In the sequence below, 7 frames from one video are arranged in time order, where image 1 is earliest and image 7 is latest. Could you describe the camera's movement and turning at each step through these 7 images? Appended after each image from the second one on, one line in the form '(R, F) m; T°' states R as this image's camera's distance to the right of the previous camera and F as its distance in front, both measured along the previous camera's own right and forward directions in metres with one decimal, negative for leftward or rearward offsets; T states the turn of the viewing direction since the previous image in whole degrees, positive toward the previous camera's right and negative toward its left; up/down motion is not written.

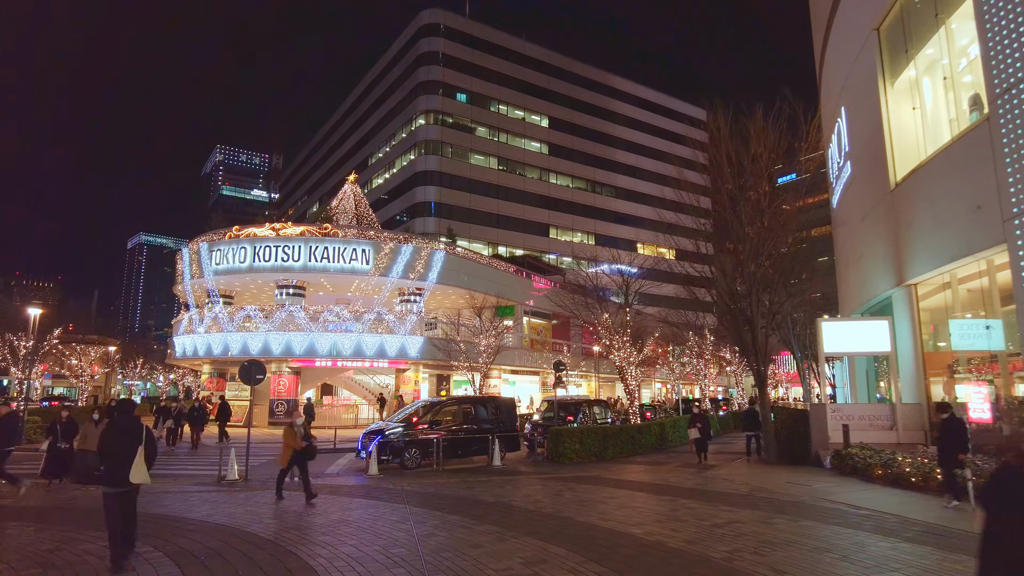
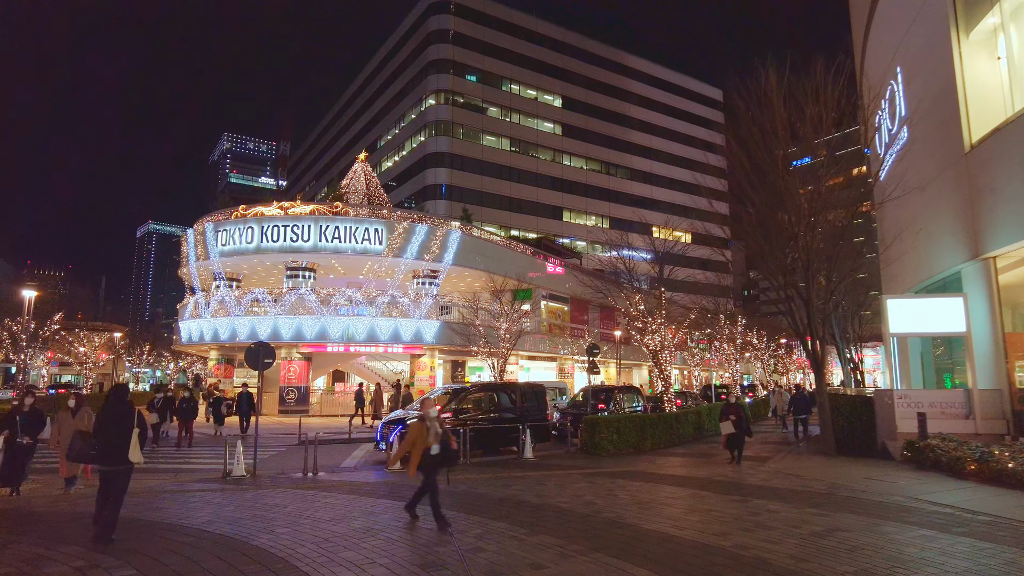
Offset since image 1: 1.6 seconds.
(-0.5, +1.4) m; -1°
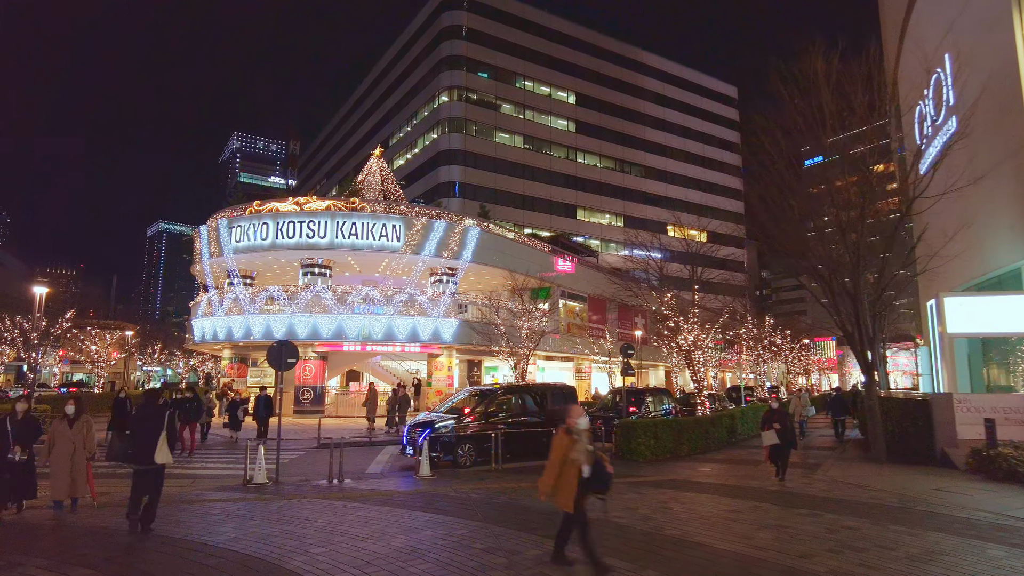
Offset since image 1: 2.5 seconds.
(-0.5, +0.7) m; -1°
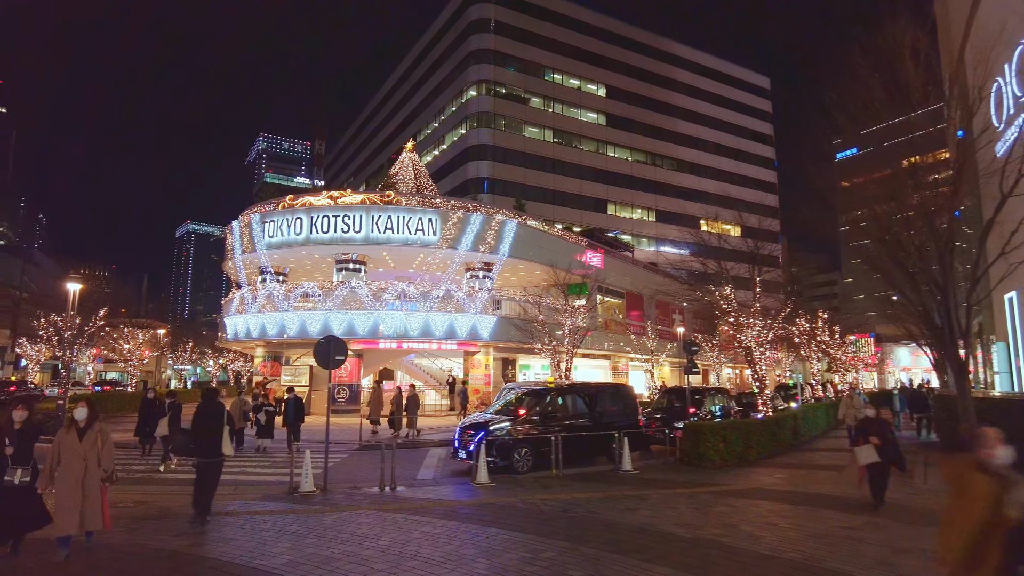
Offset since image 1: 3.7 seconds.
(-0.7, +1.0) m; -2°
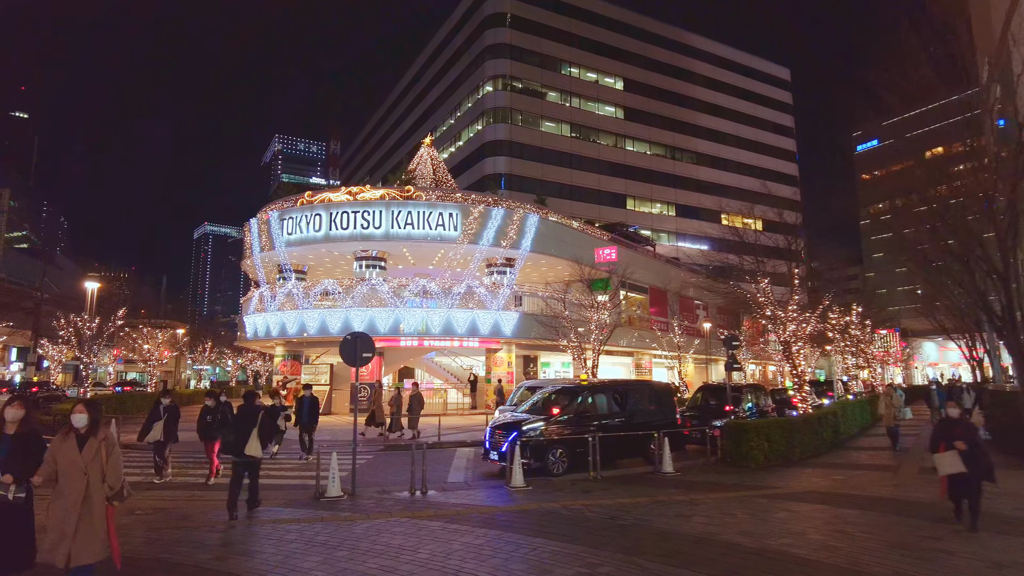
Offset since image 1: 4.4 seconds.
(-0.3, +0.6) m; -1°
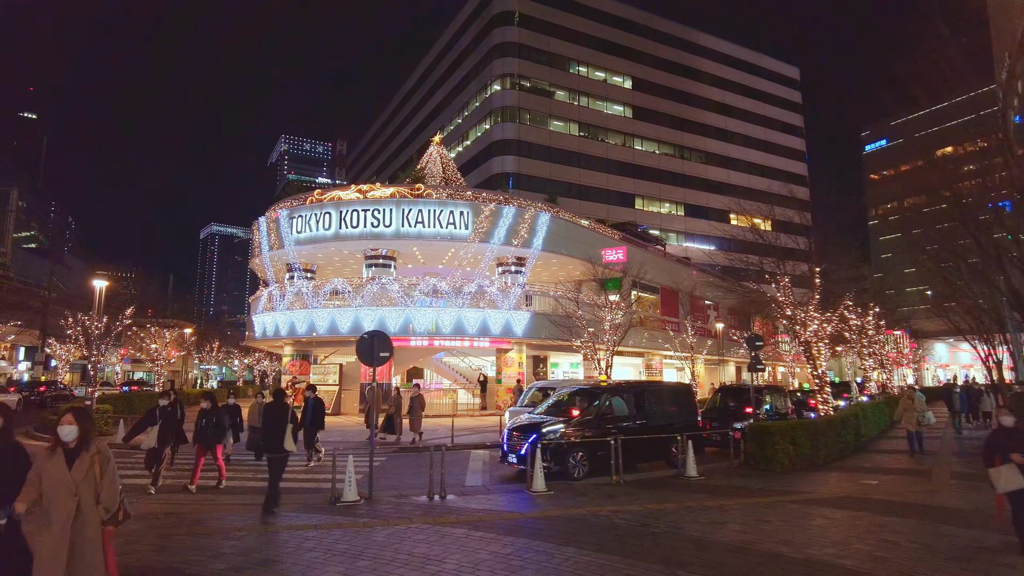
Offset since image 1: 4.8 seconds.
(-0.2, +0.3) m; 0°
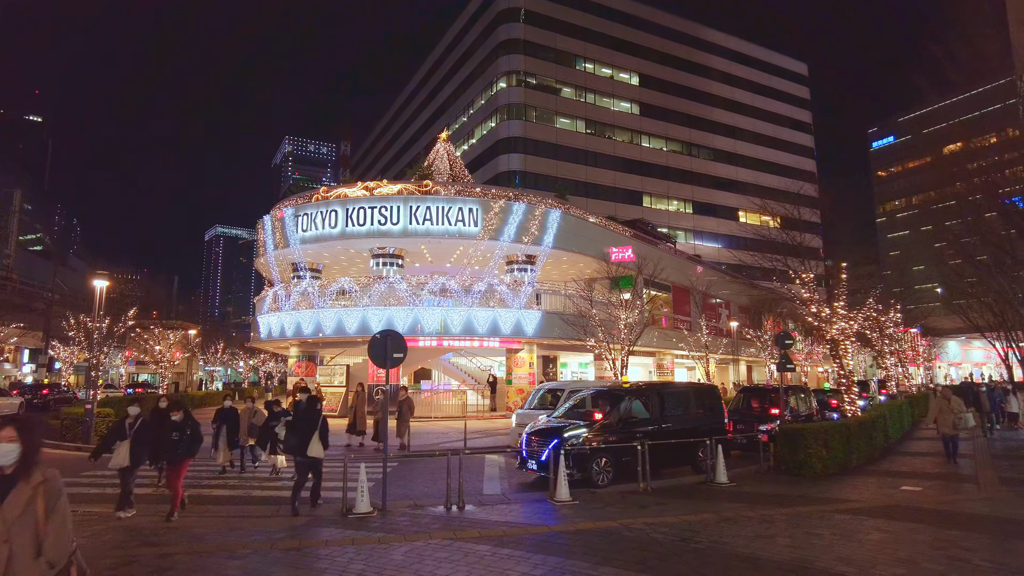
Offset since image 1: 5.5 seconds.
(-0.2, +0.6) m; 0°
